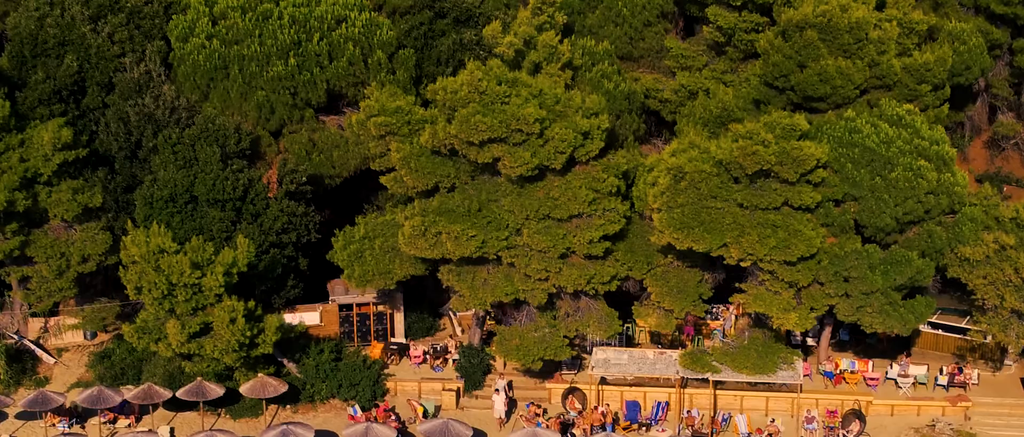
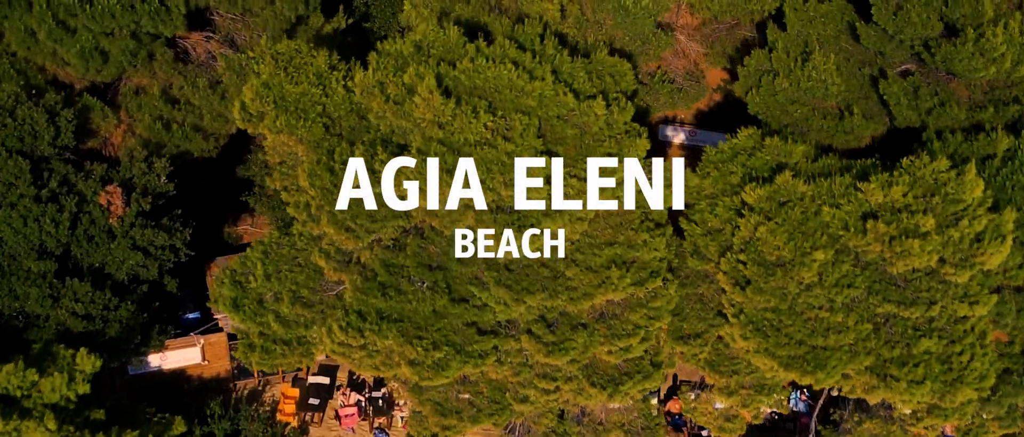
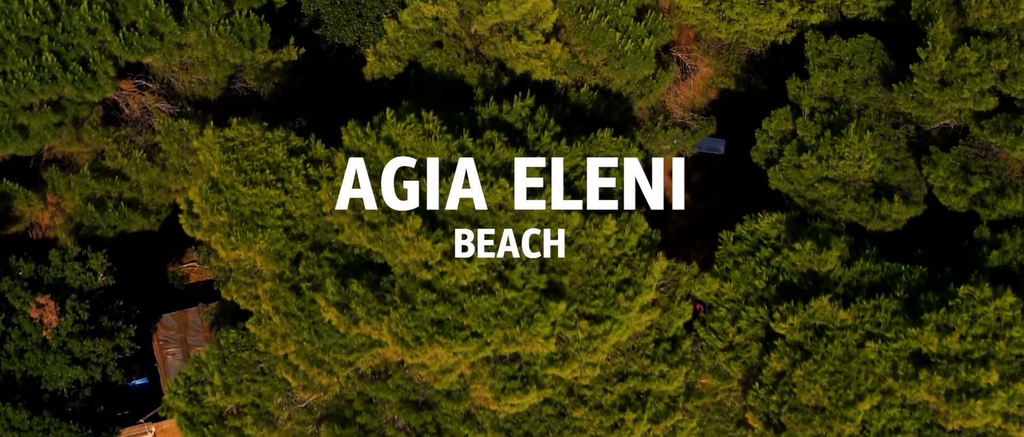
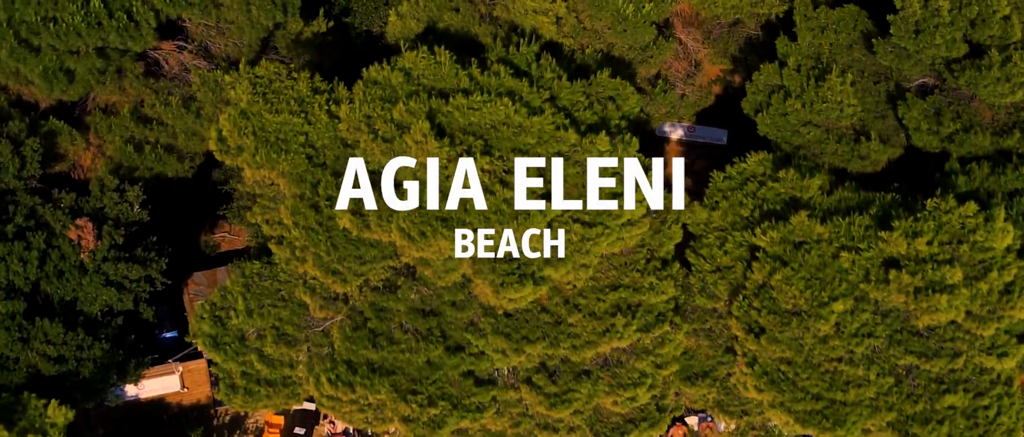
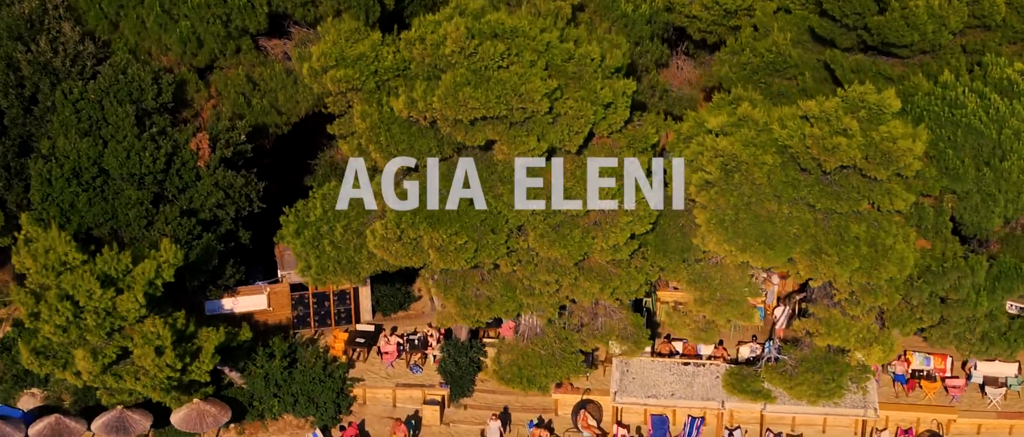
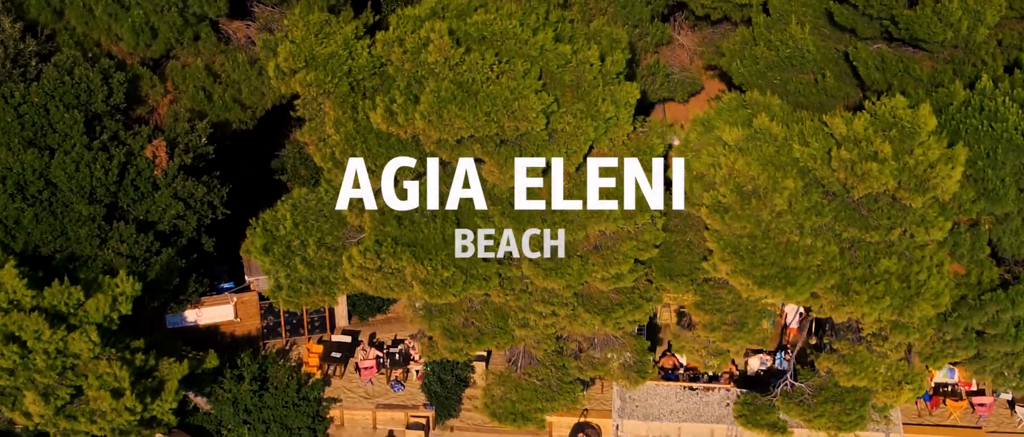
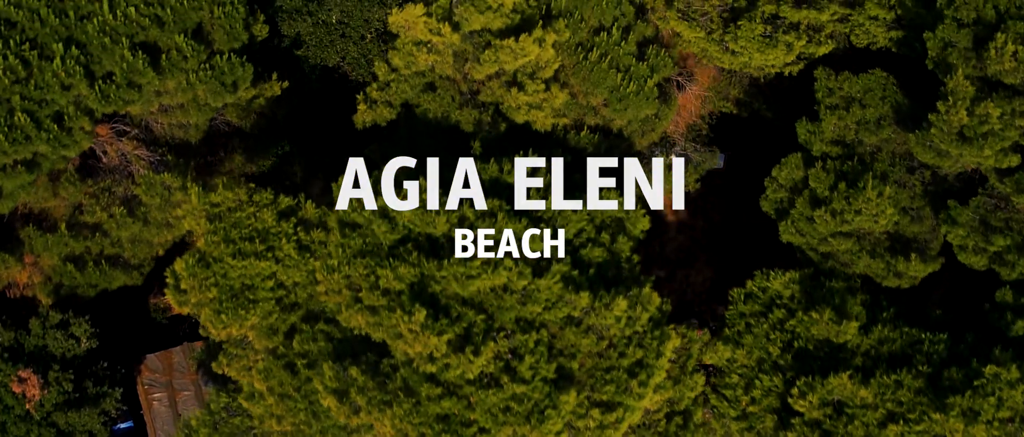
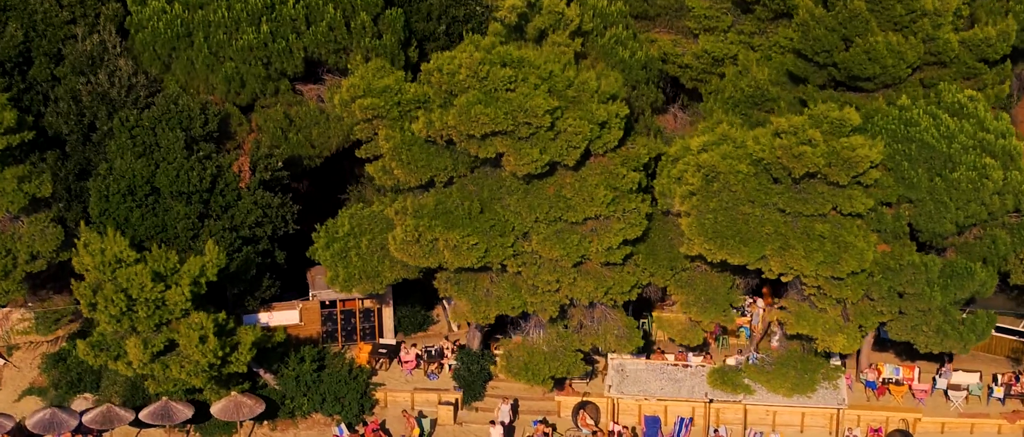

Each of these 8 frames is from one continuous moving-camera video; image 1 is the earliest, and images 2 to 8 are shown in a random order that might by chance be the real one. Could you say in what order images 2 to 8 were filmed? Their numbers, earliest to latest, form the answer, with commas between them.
8, 5, 6, 2, 4, 3, 7
